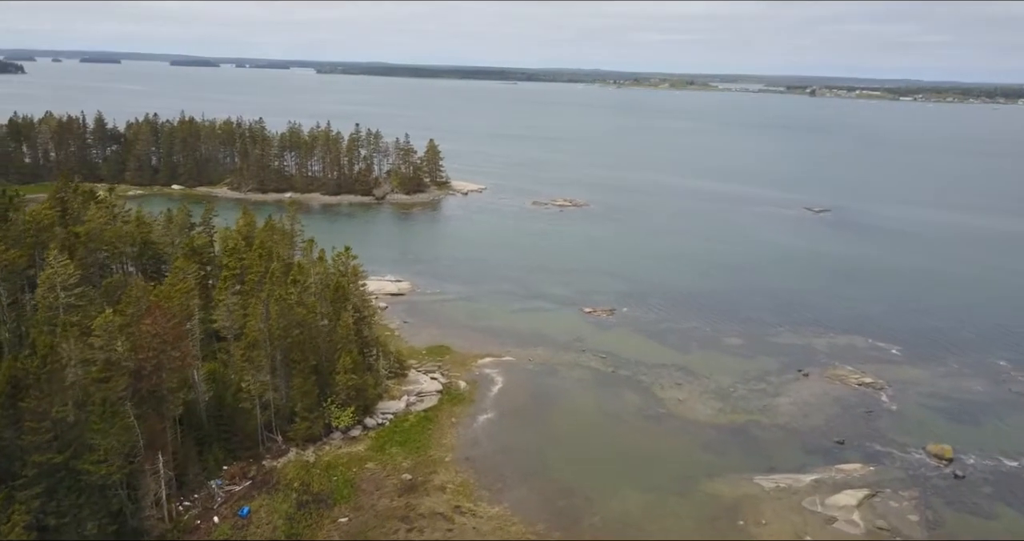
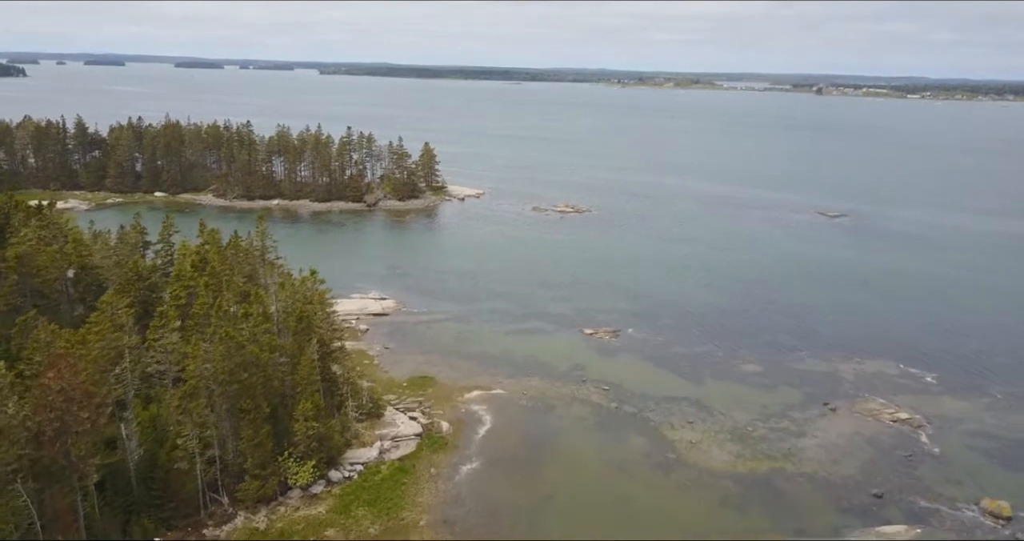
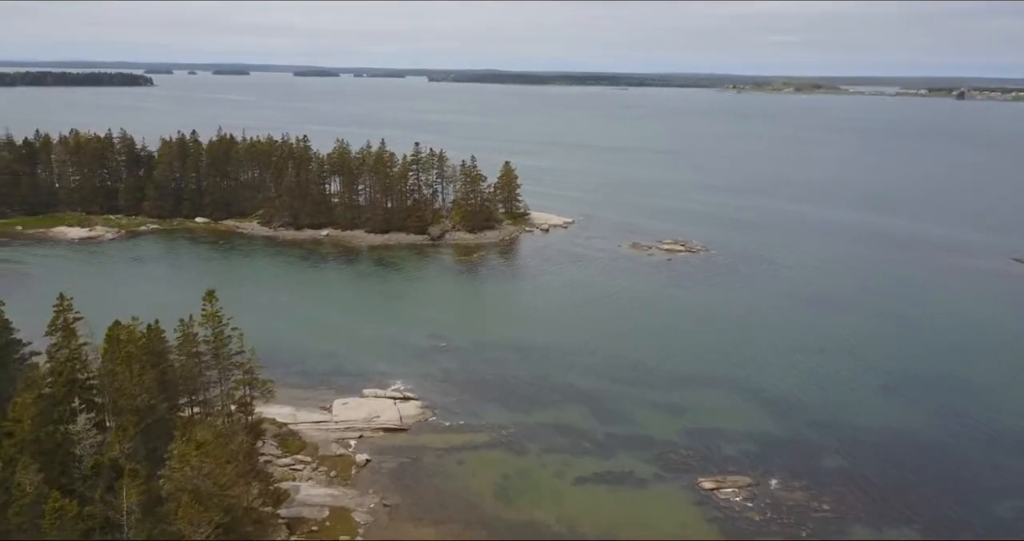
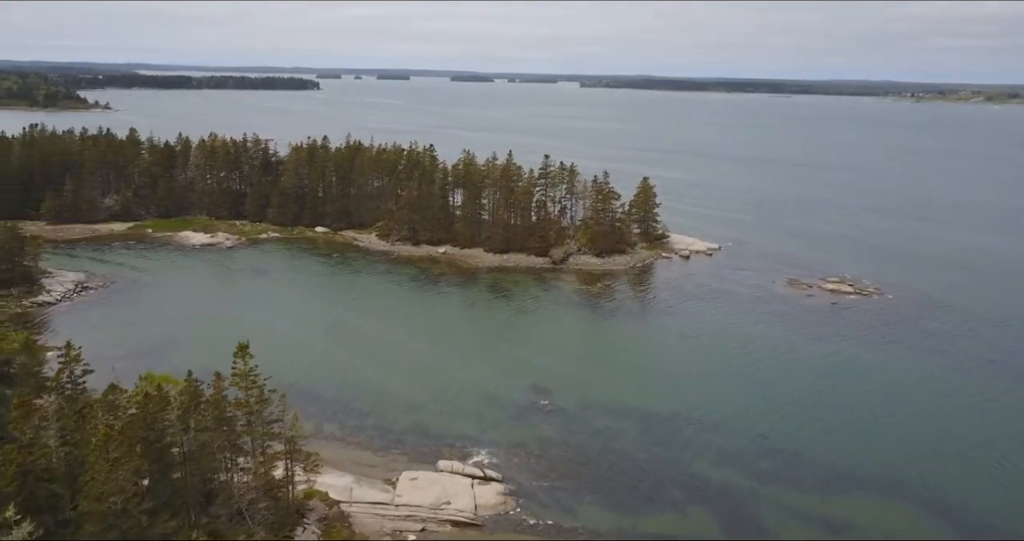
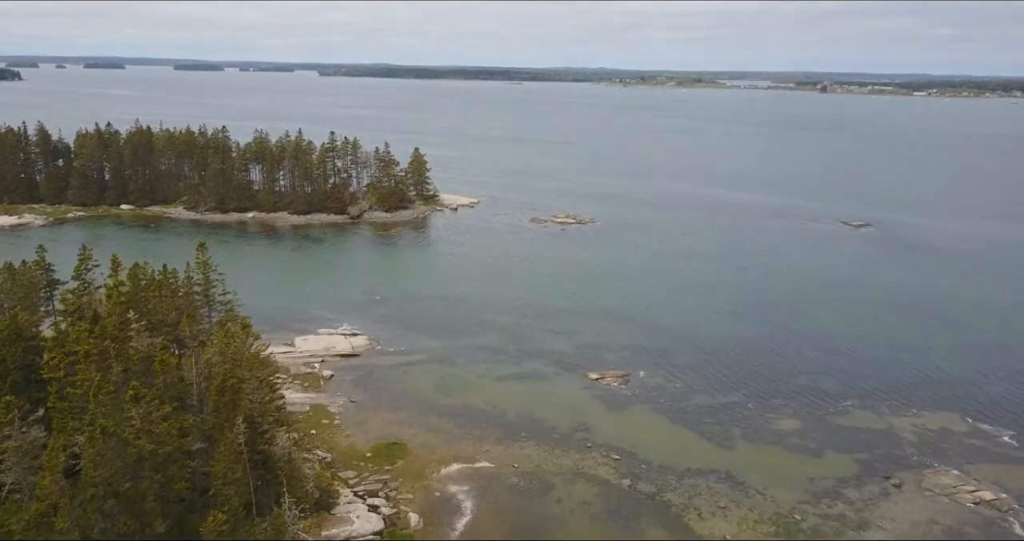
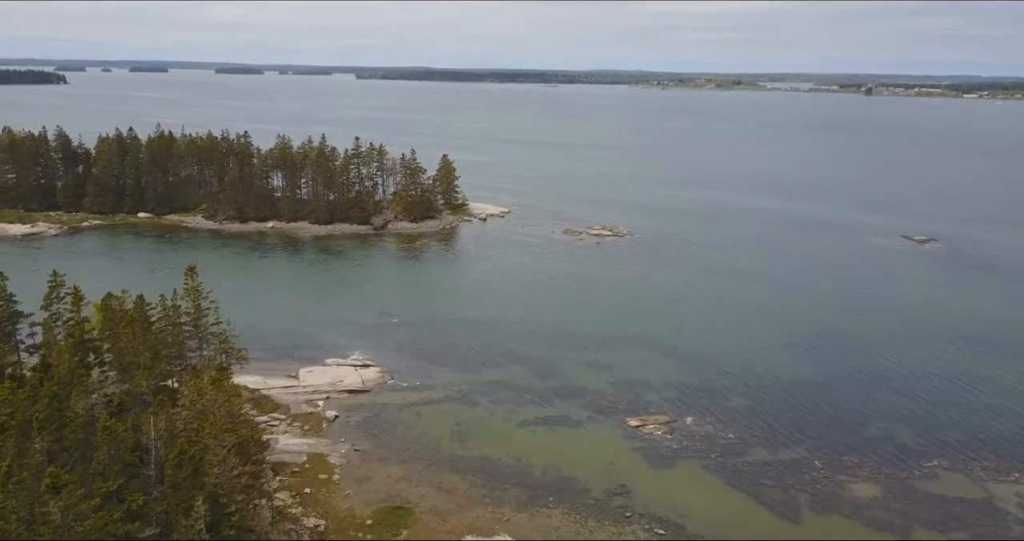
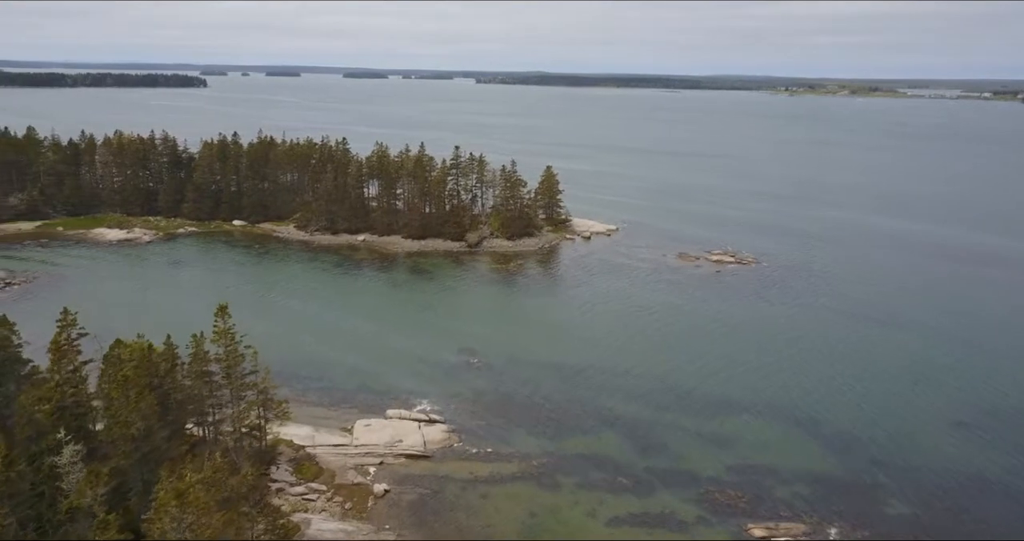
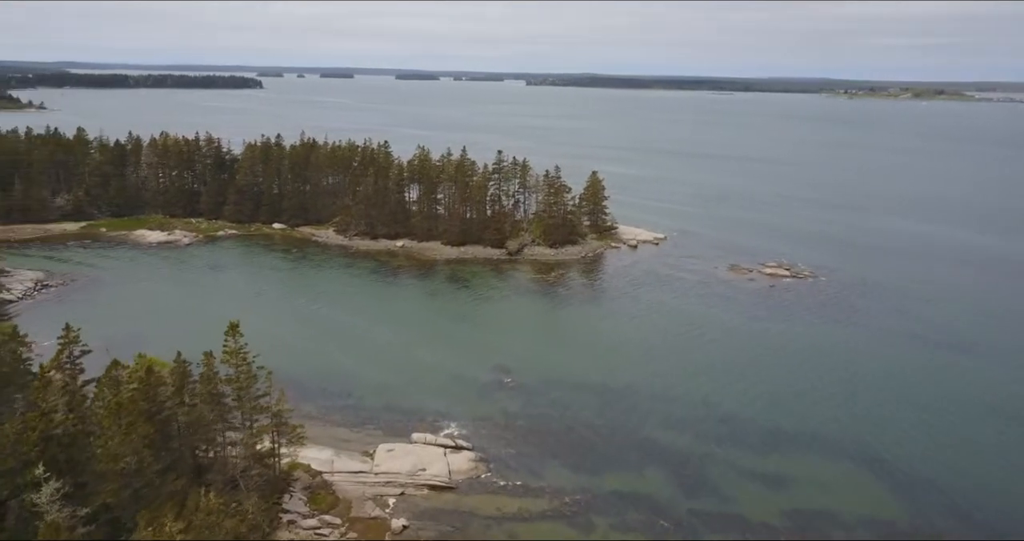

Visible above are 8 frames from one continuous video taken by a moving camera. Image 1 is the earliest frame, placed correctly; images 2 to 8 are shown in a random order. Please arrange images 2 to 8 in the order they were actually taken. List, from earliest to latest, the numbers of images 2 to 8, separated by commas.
2, 5, 6, 3, 7, 8, 4
